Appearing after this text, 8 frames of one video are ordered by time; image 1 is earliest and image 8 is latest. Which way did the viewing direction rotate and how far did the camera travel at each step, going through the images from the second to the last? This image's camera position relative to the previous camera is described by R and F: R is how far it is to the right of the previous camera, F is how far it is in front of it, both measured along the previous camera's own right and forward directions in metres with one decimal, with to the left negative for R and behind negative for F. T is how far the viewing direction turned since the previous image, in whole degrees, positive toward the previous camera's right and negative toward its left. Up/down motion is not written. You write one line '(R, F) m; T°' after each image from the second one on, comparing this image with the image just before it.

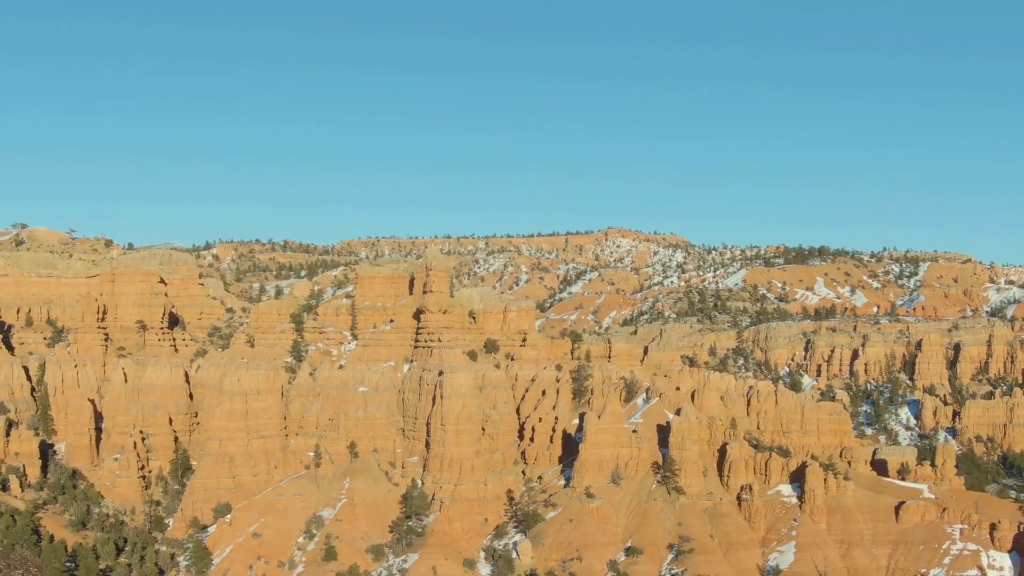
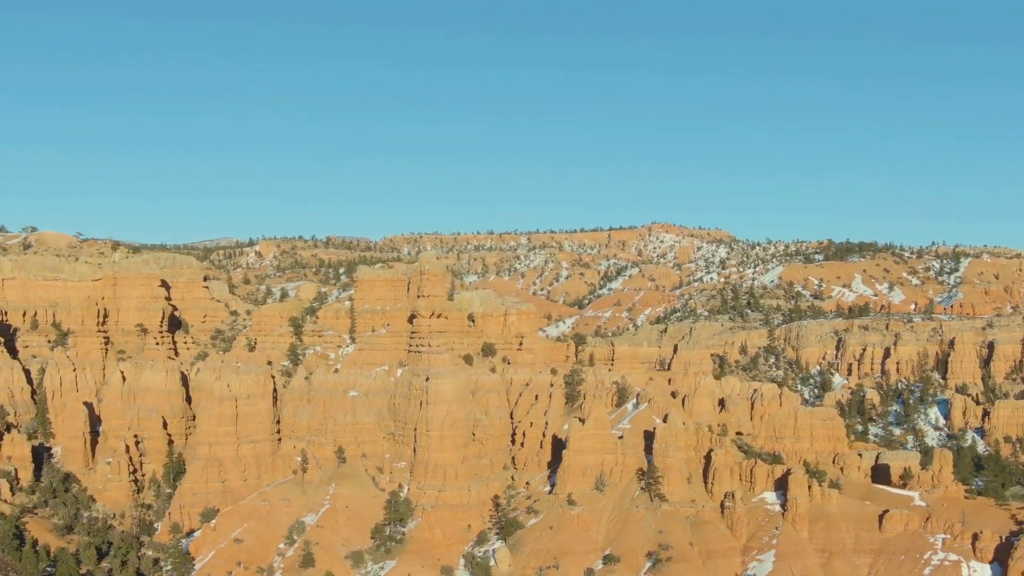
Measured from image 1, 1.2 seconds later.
(+1.6, +0.2) m; -1°
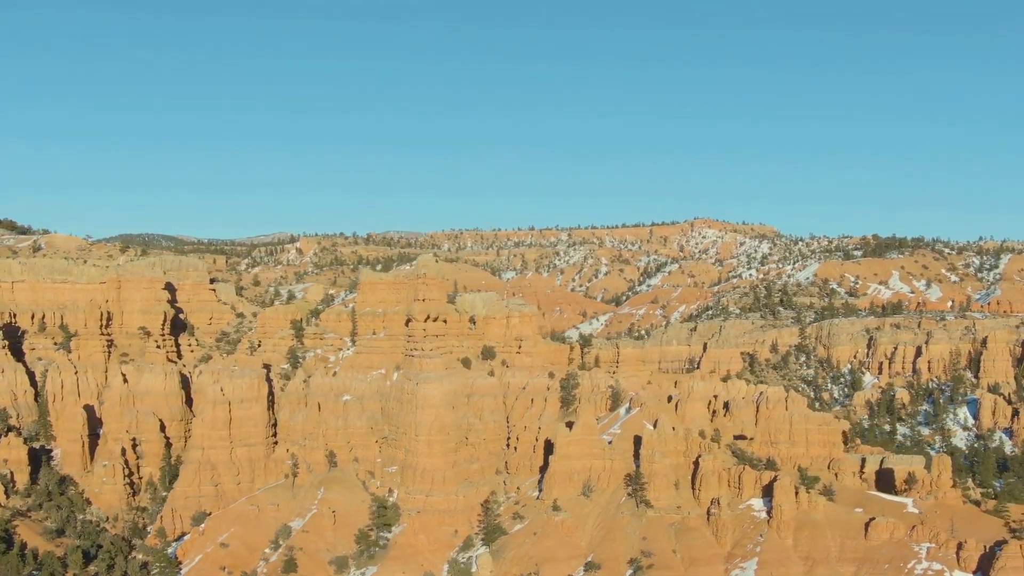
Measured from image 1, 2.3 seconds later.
(+1.4, +0.2) m; -1°
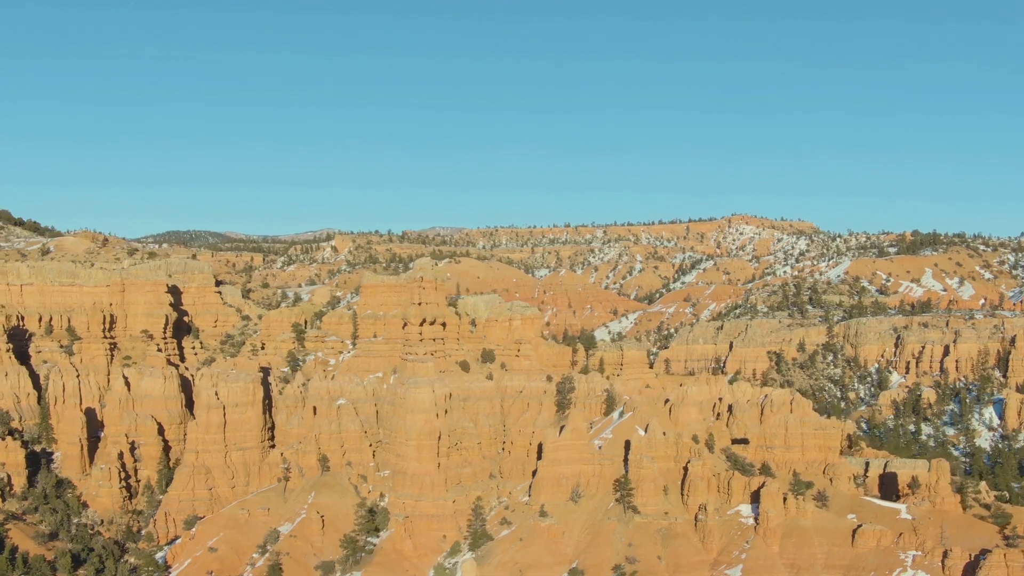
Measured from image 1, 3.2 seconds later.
(+1.2, +0.1) m; -1°
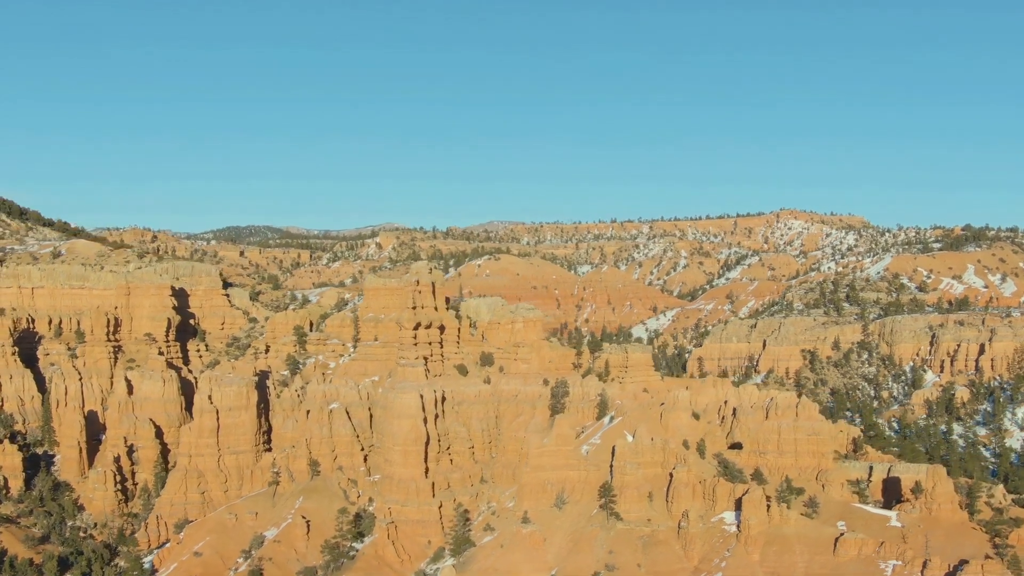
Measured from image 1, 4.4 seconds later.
(+1.6, +0.1) m; -2°
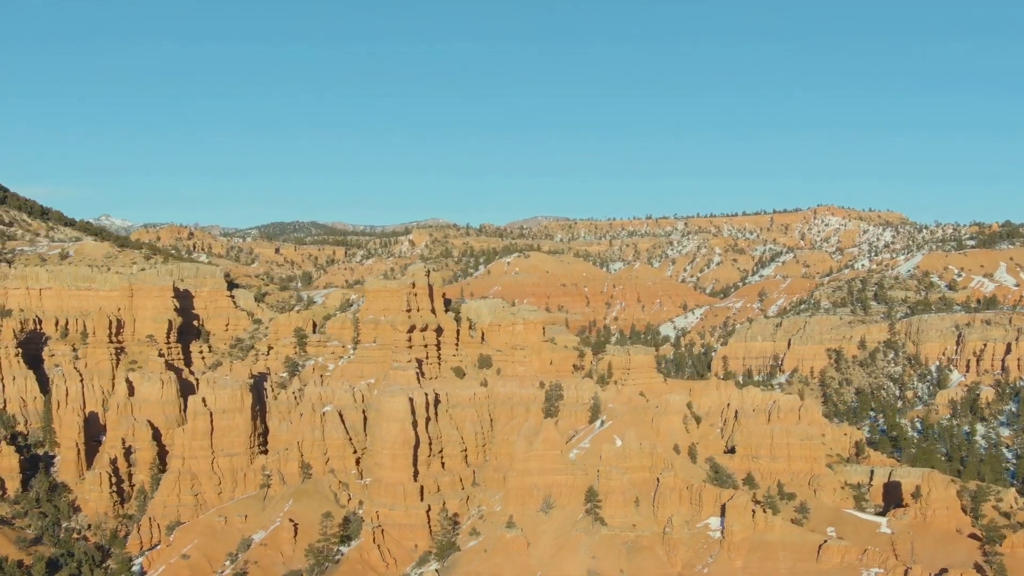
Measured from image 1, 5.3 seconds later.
(+1.2, +0.1) m; -1°
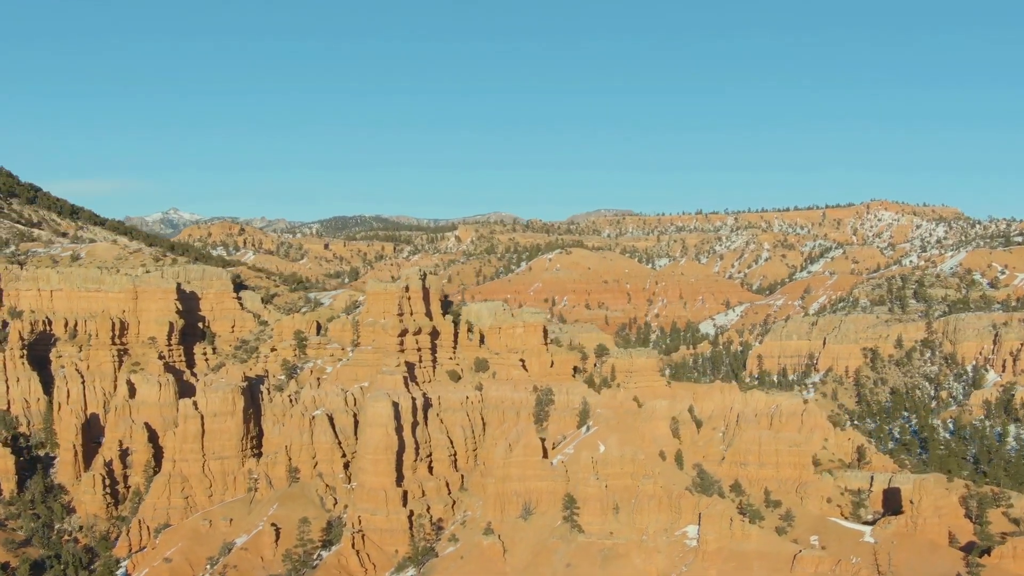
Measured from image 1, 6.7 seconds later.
(+1.8, +0.1) m; -2°
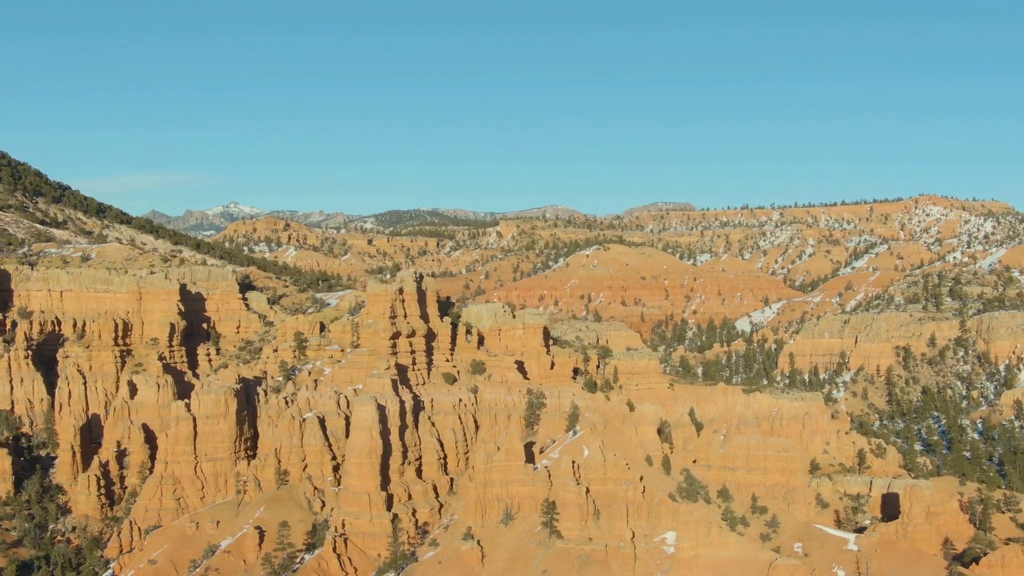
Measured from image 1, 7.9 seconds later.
(+1.6, 0.0) m; -1°
